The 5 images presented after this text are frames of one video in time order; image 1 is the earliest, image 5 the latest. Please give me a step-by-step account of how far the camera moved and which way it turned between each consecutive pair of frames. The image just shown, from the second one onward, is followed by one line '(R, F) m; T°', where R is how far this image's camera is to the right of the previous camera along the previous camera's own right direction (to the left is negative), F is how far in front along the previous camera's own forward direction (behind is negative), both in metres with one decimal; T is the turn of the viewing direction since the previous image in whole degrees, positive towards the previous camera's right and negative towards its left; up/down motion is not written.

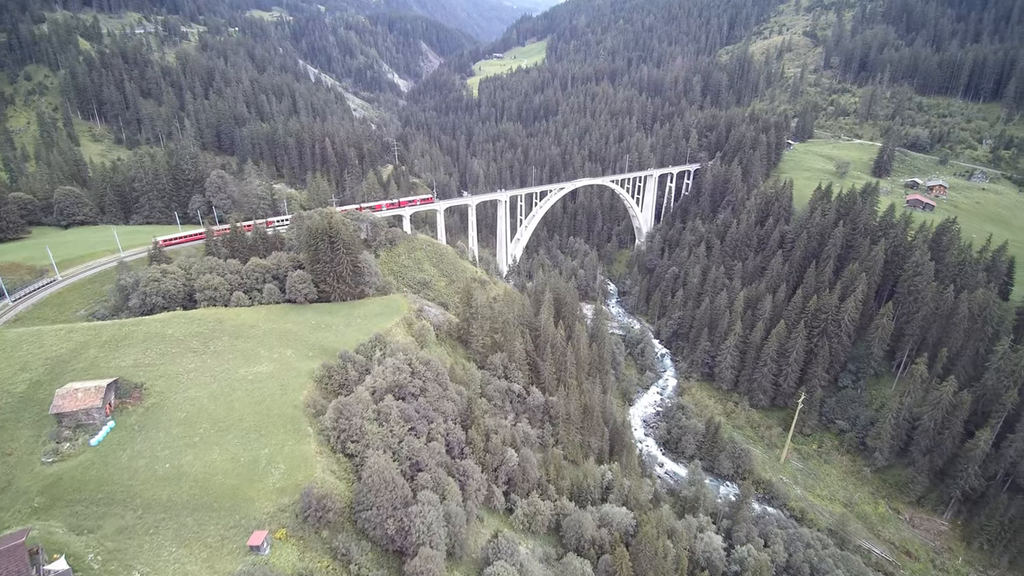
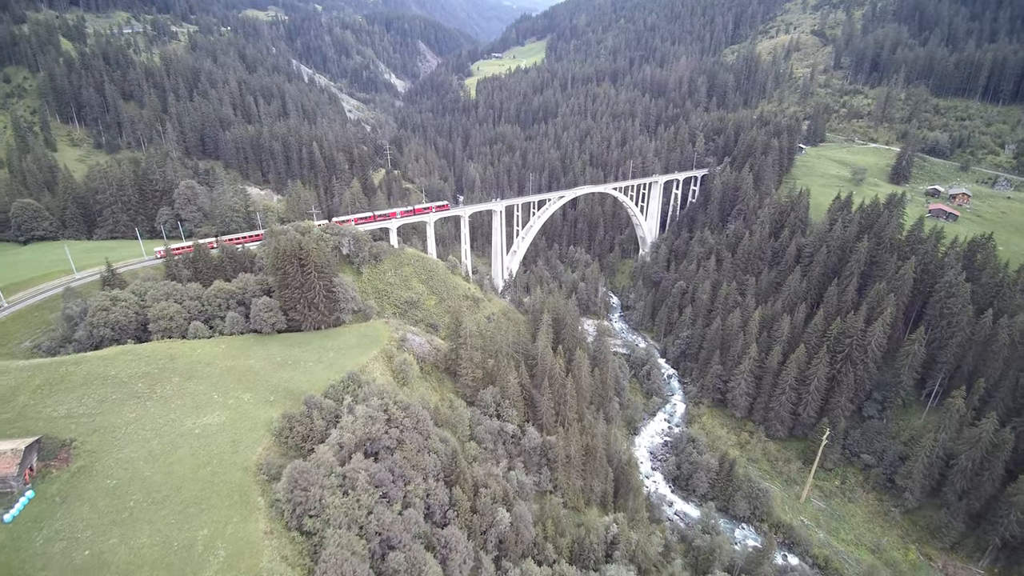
(+0.6, +5.0) m; 0°
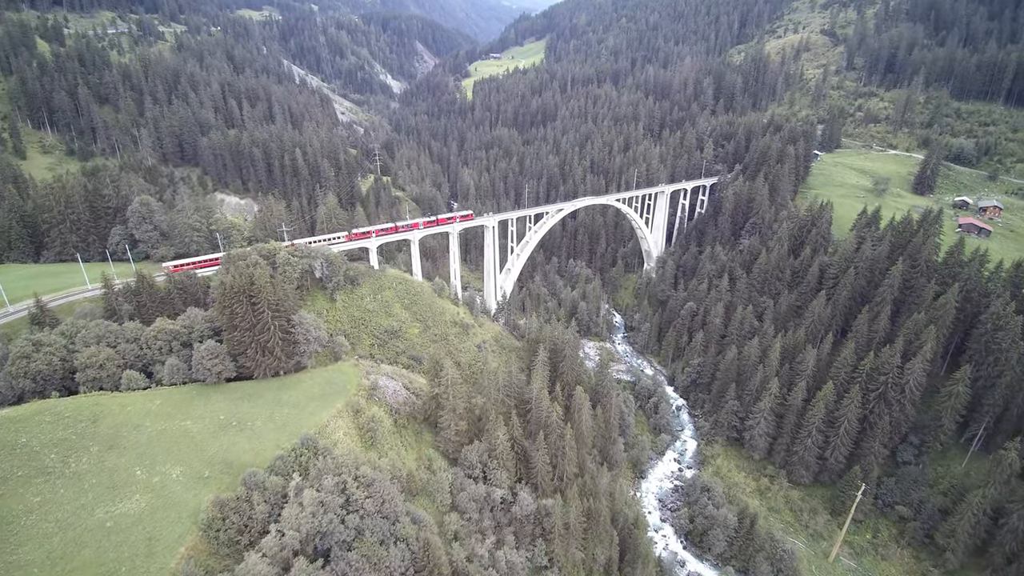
(+0.8, +6.0) m; 0°
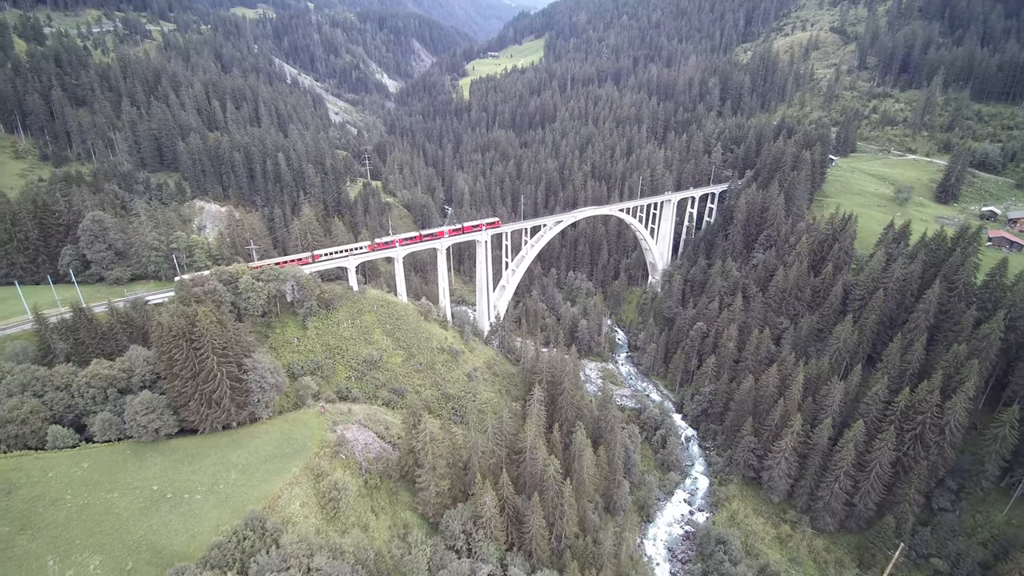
(+0.7, +5.2) m; 0°
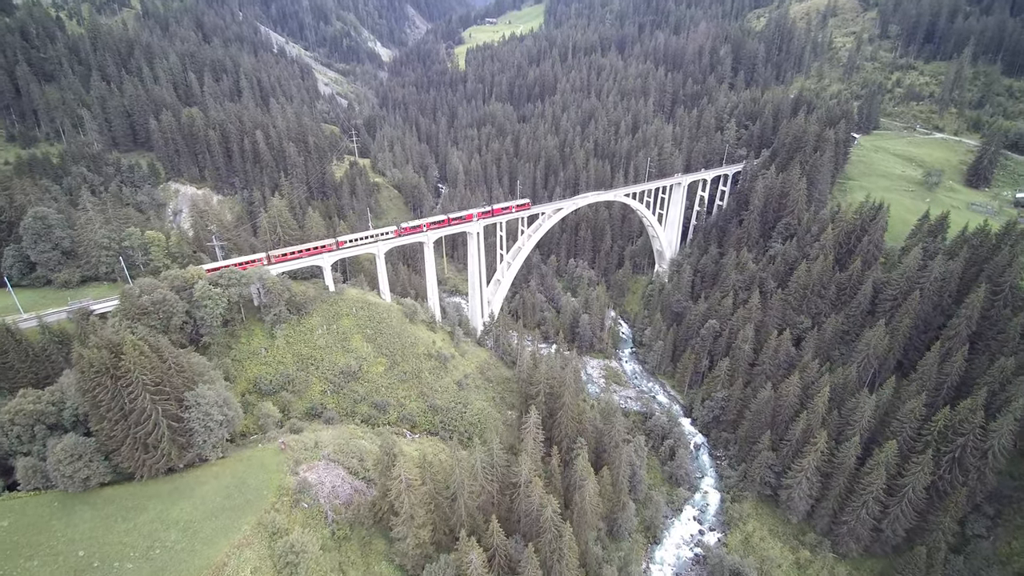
(+0.5, +5.1) m; 0°
